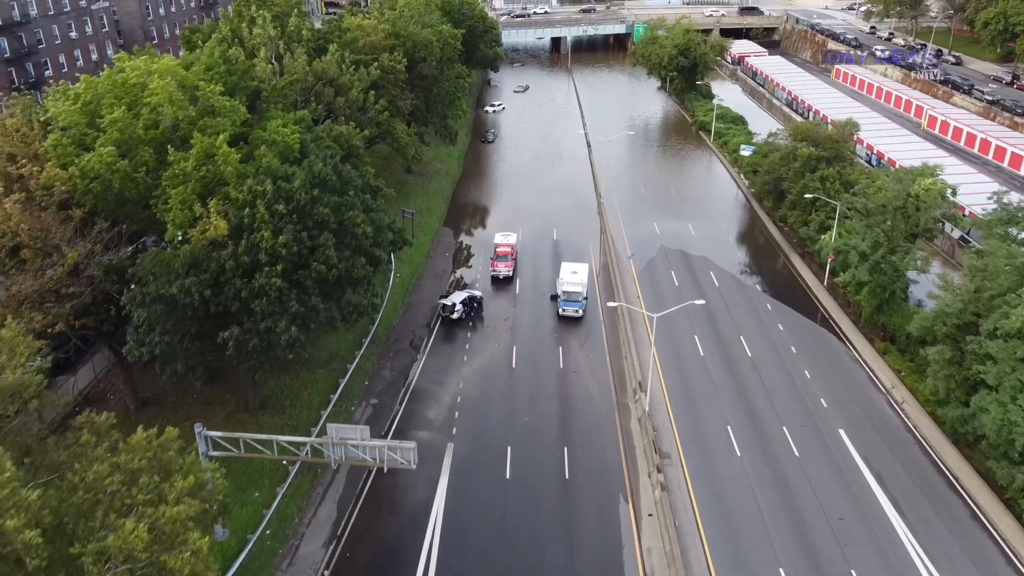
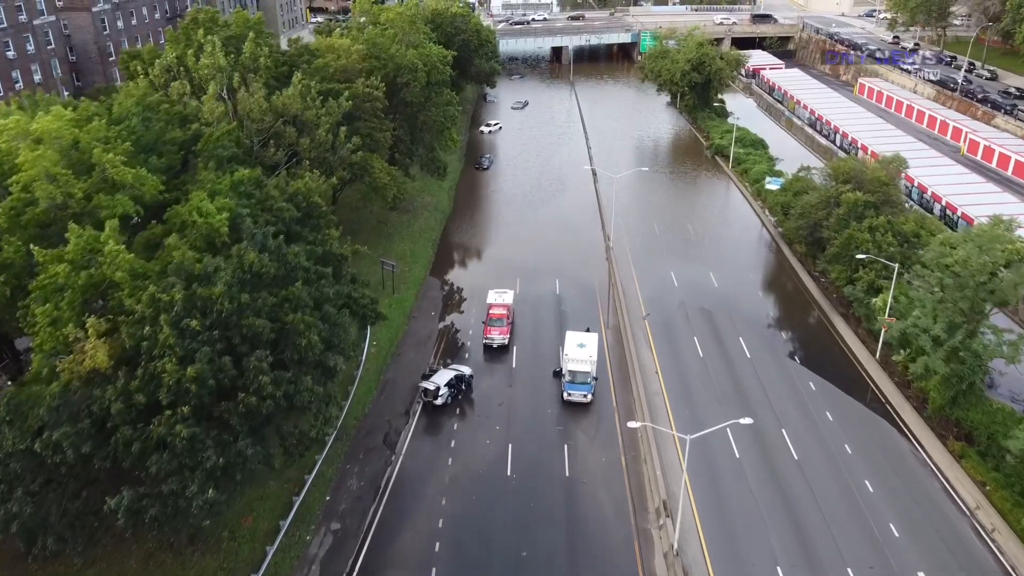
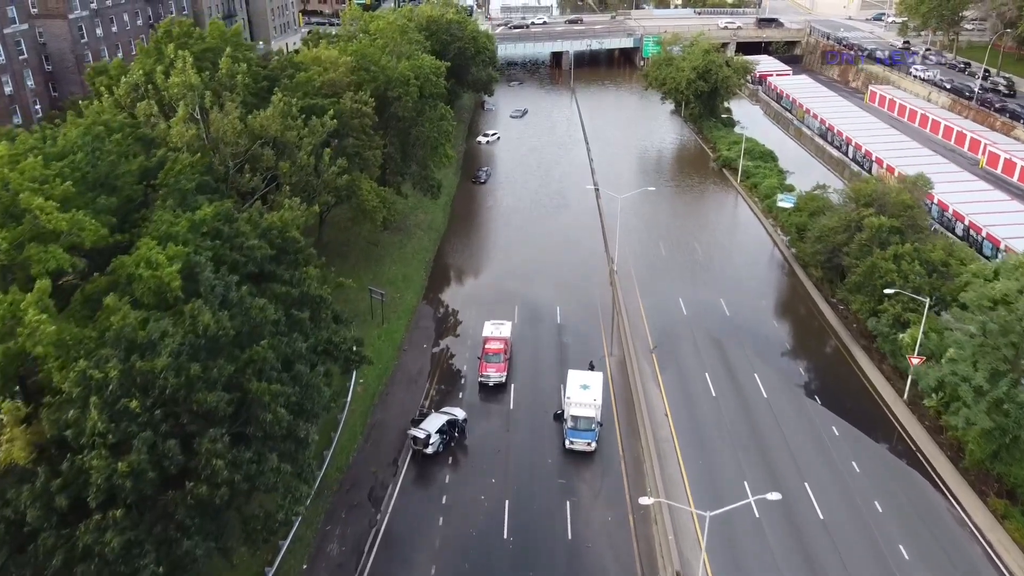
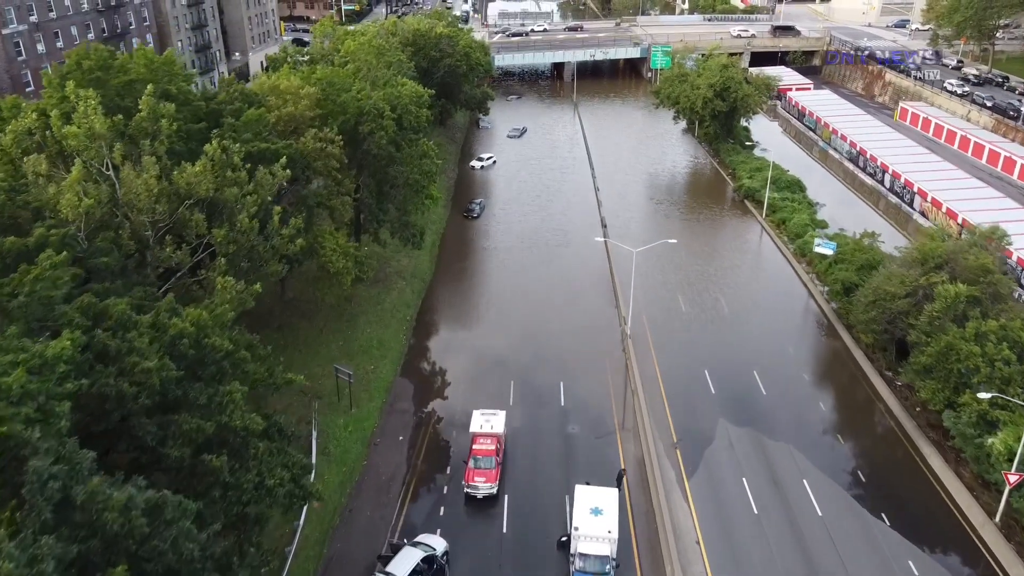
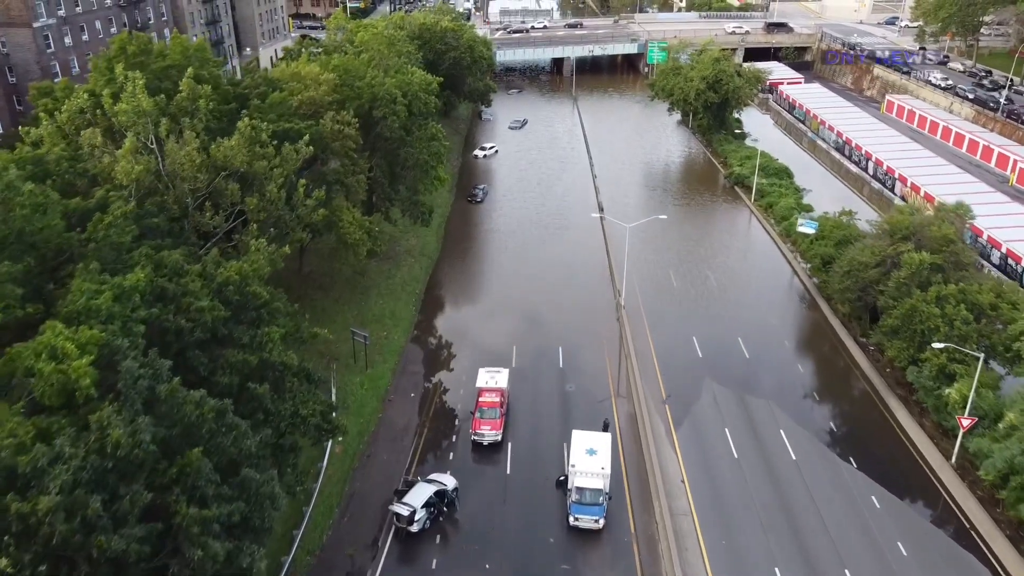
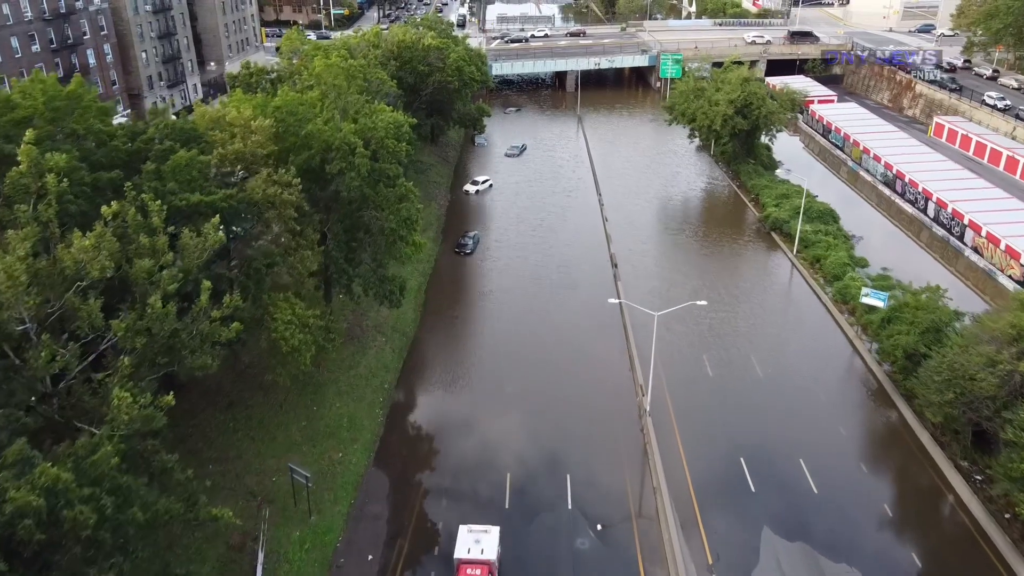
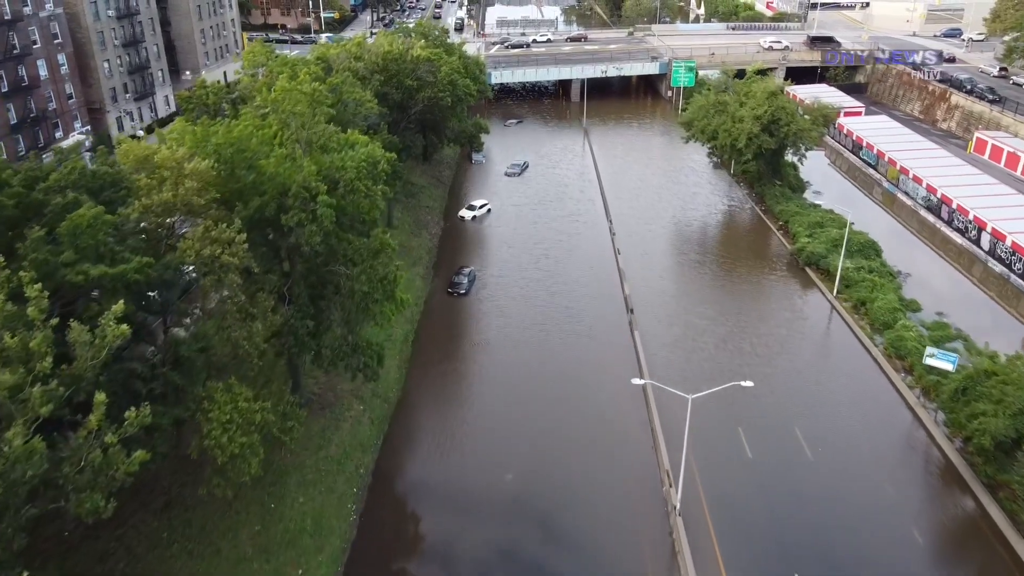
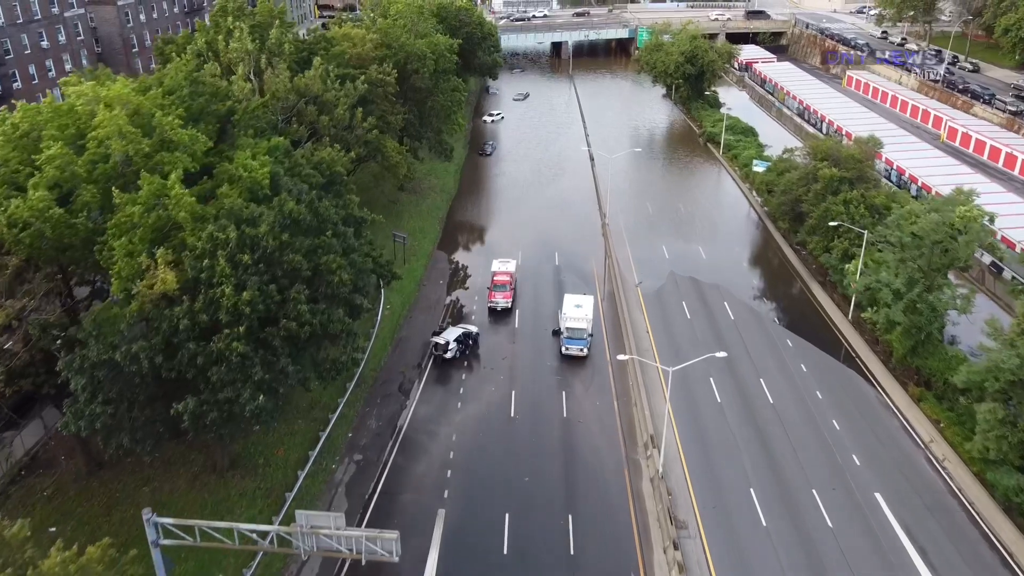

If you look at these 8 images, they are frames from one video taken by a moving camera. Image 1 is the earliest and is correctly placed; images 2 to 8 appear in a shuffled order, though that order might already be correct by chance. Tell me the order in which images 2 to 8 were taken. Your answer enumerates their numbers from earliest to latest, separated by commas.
8, 2, 3, 5, 4, 6, 7
